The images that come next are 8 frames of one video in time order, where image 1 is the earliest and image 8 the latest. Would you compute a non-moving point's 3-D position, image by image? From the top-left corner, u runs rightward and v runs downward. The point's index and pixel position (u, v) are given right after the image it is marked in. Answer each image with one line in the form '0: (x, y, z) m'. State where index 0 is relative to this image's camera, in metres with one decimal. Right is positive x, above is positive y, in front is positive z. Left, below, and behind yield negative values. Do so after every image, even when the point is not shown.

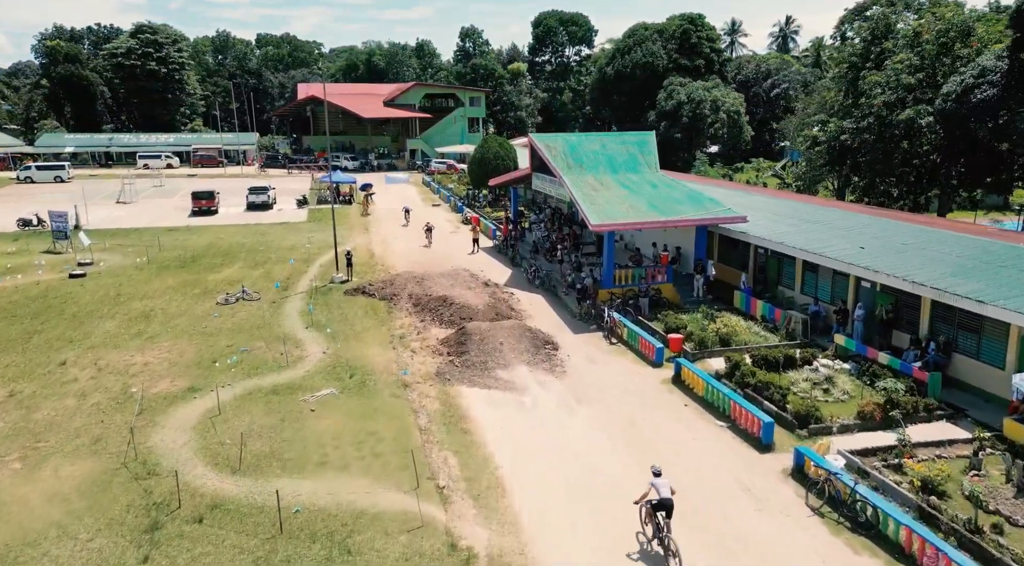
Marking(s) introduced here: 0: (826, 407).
0: (+6.7, -2.6, +14.9) m
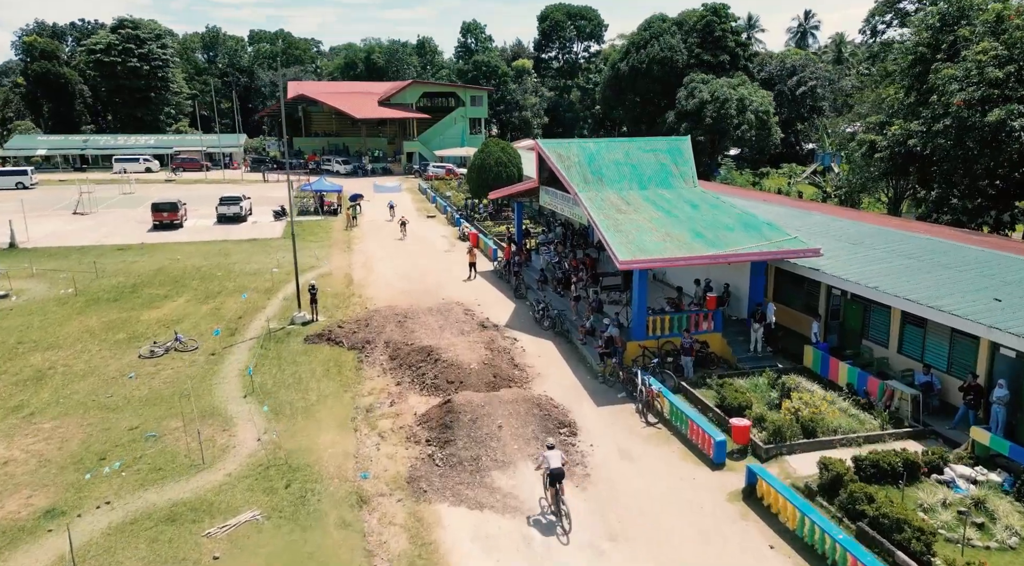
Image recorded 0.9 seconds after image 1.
0: (+6.7, -3.9, +9.7) m
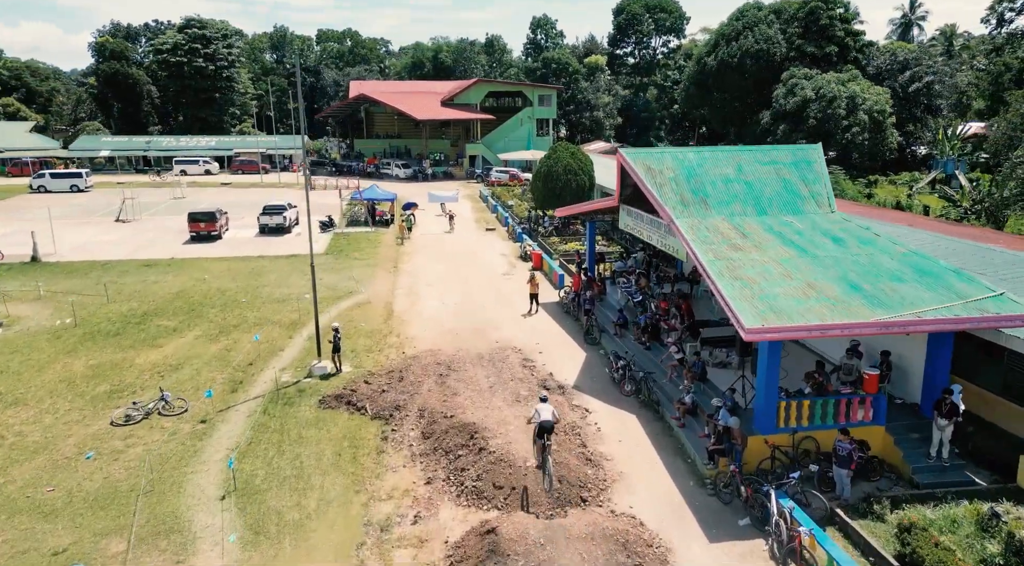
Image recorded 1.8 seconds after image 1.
0: (+7.3, -5.3, +4.4) m
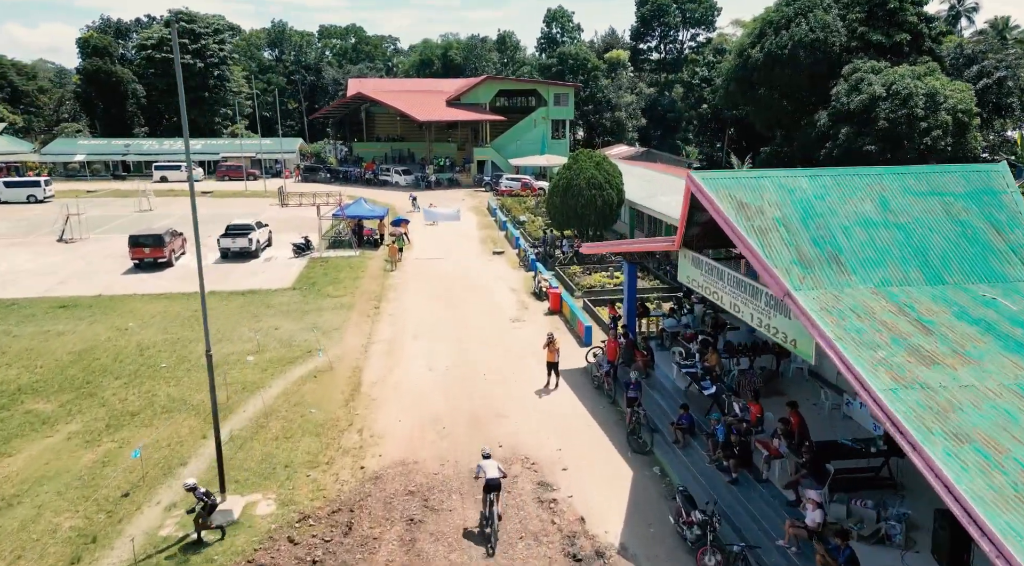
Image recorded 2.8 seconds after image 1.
0: (+7.2, -6.8, -2.0) m
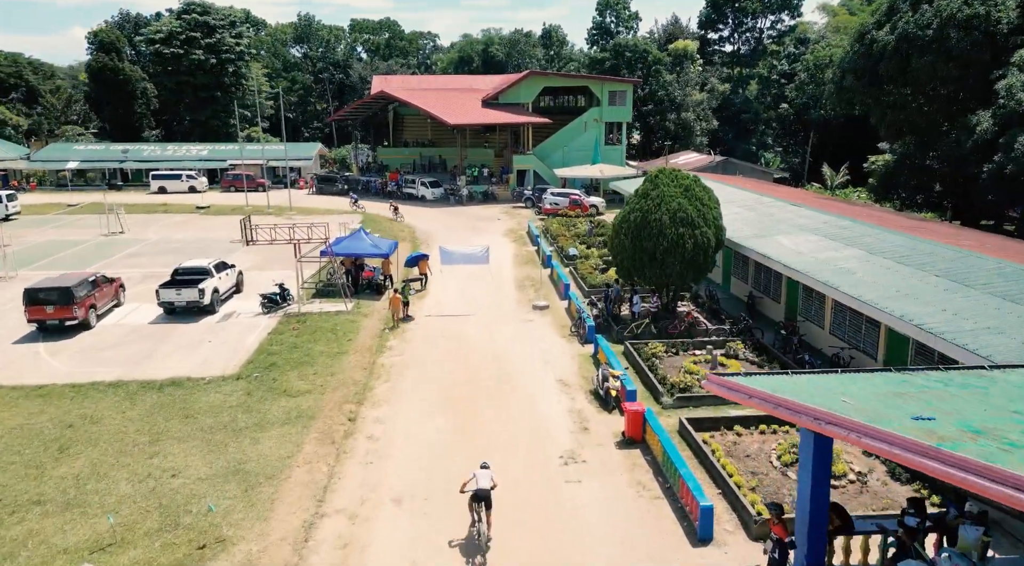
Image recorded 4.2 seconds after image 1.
0: (+6.7, -9.2, -11.3) m
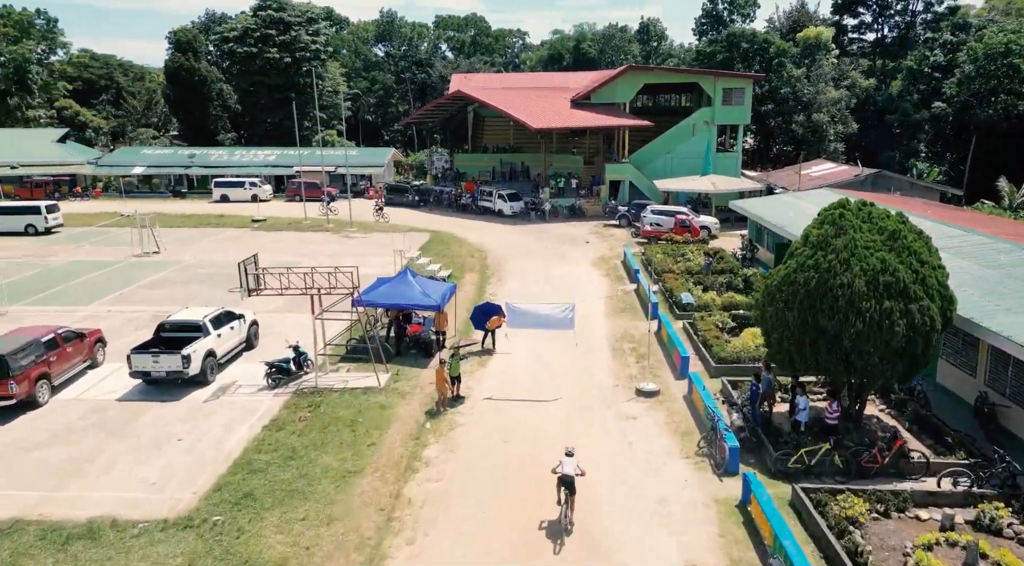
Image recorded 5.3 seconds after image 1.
0: (+4.5, -11.0, -18.8) m
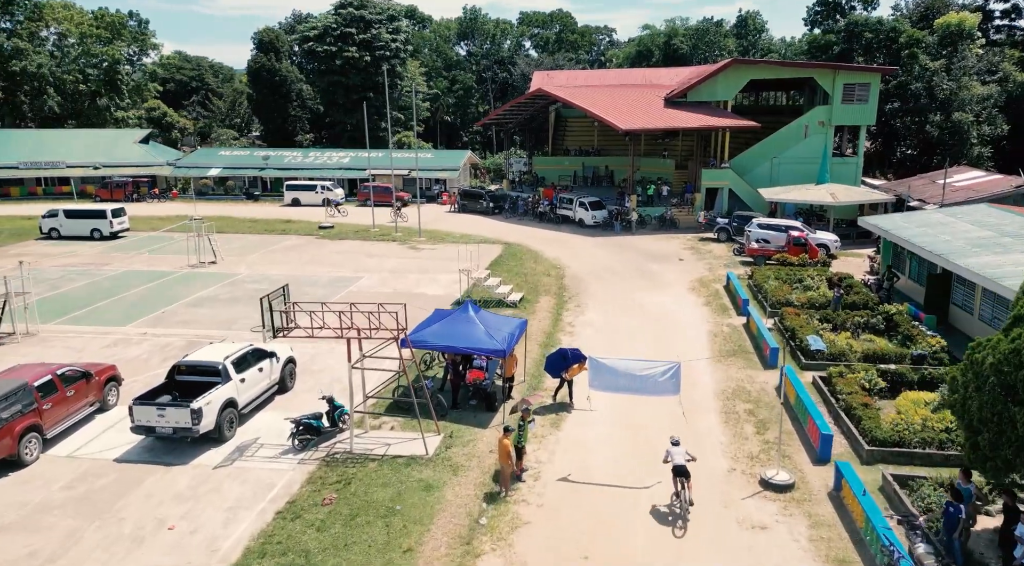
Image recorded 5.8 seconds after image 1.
0: (+1.8, -12.0, -22.9) m
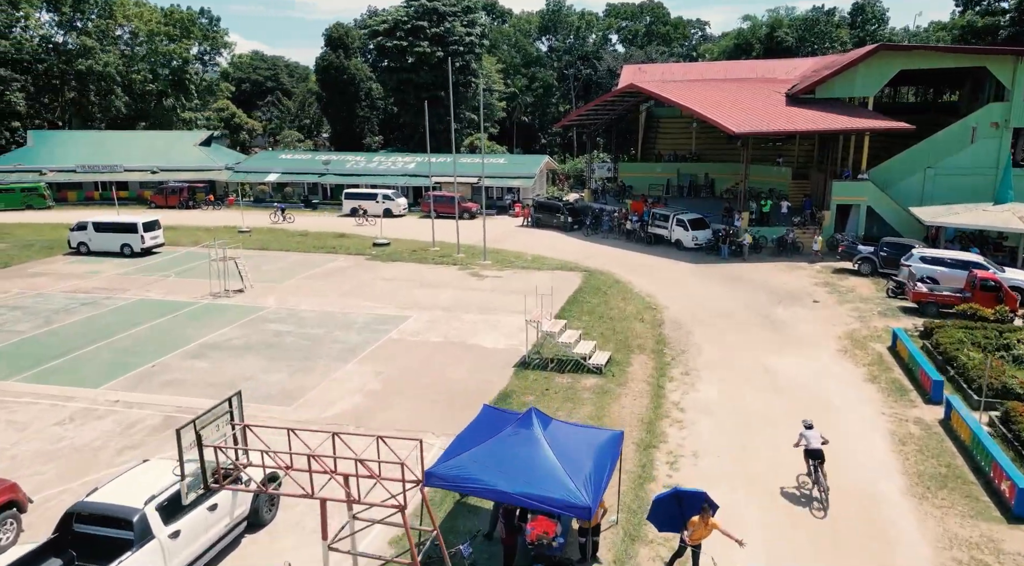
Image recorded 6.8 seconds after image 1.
0: (-1.5, -13.4, -28.9) m
